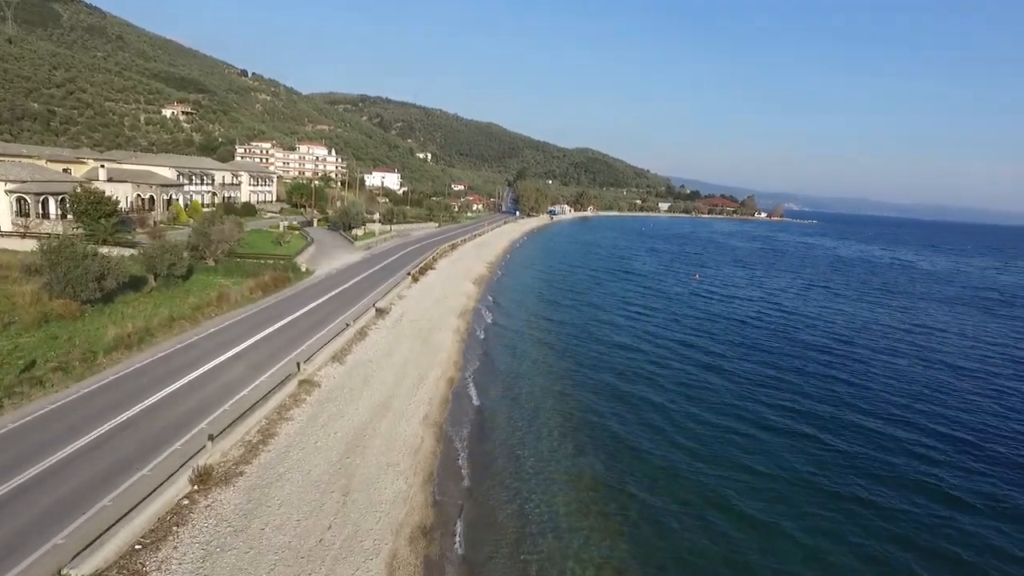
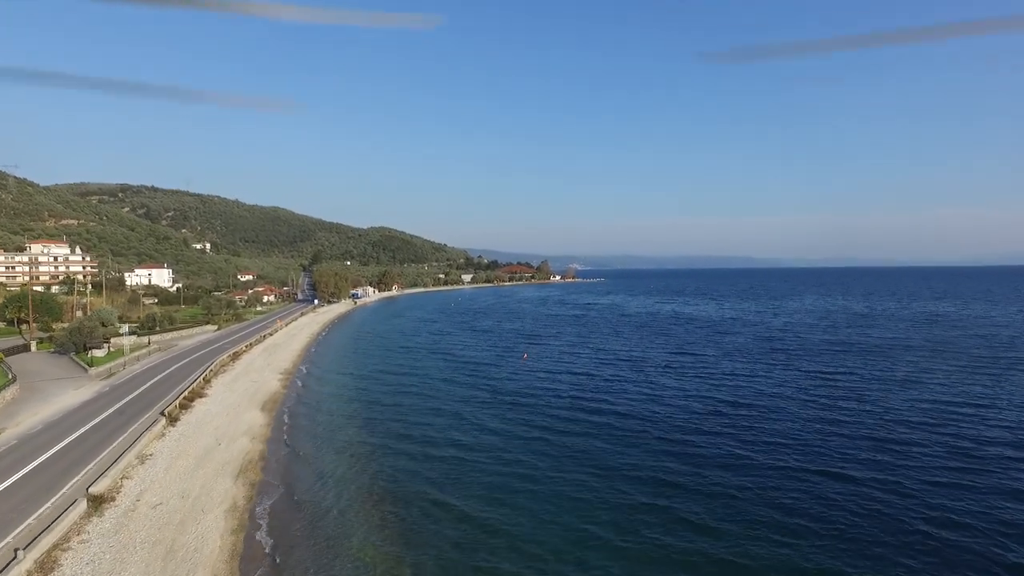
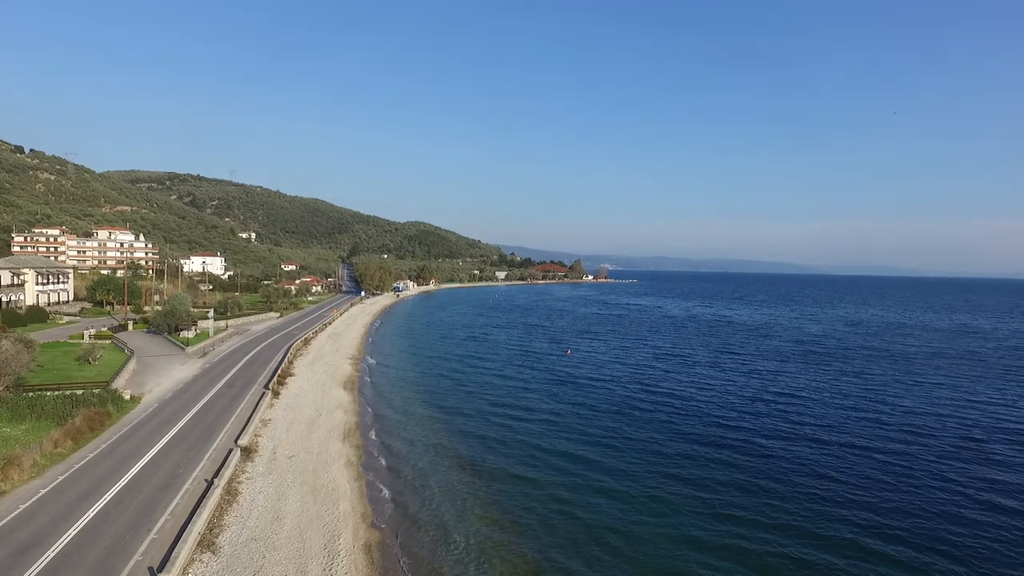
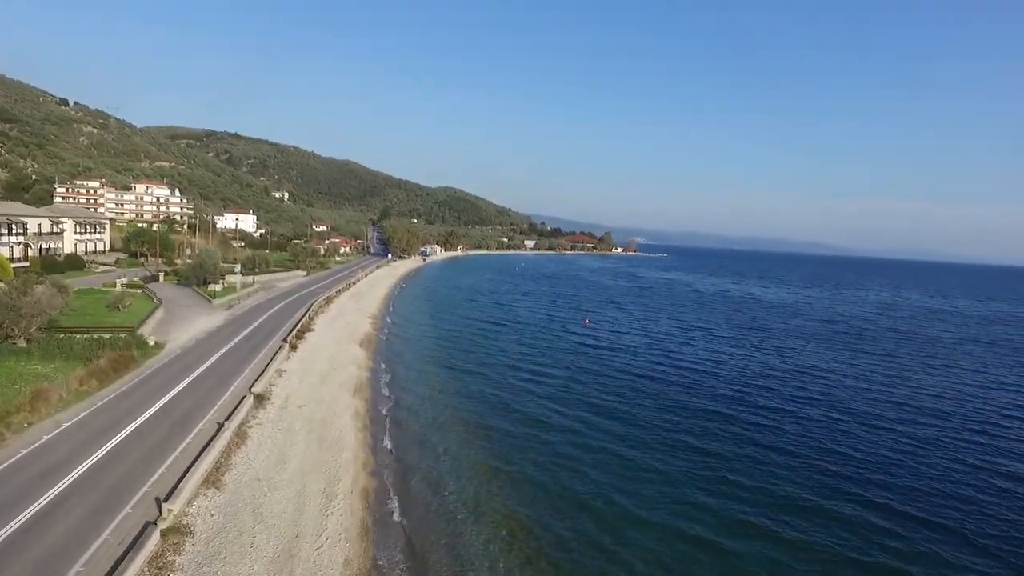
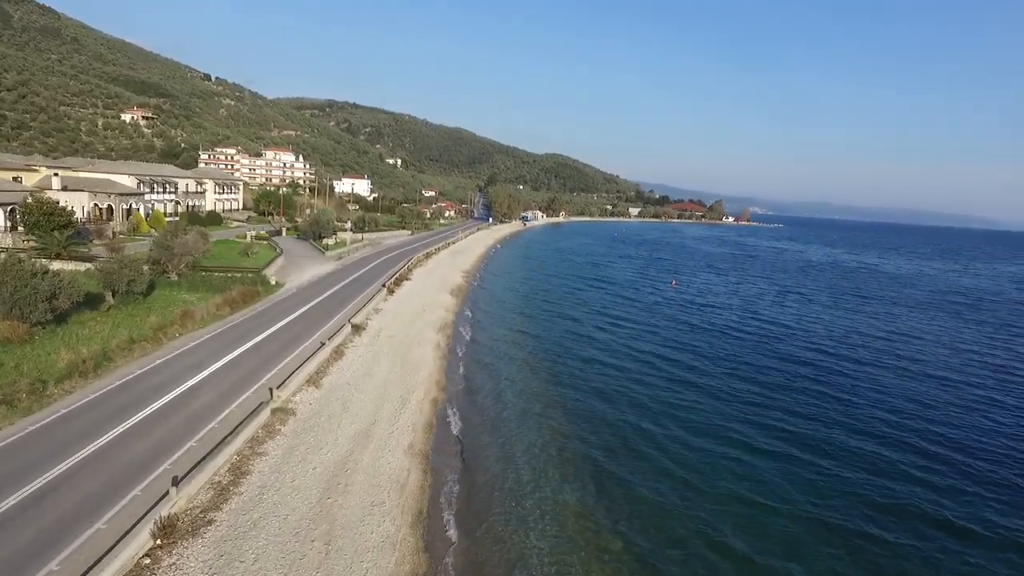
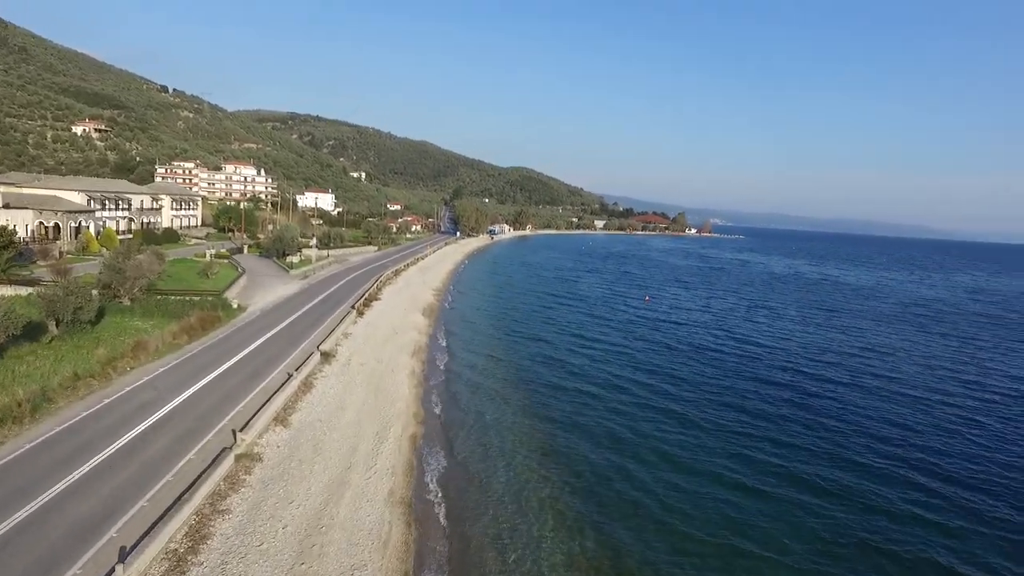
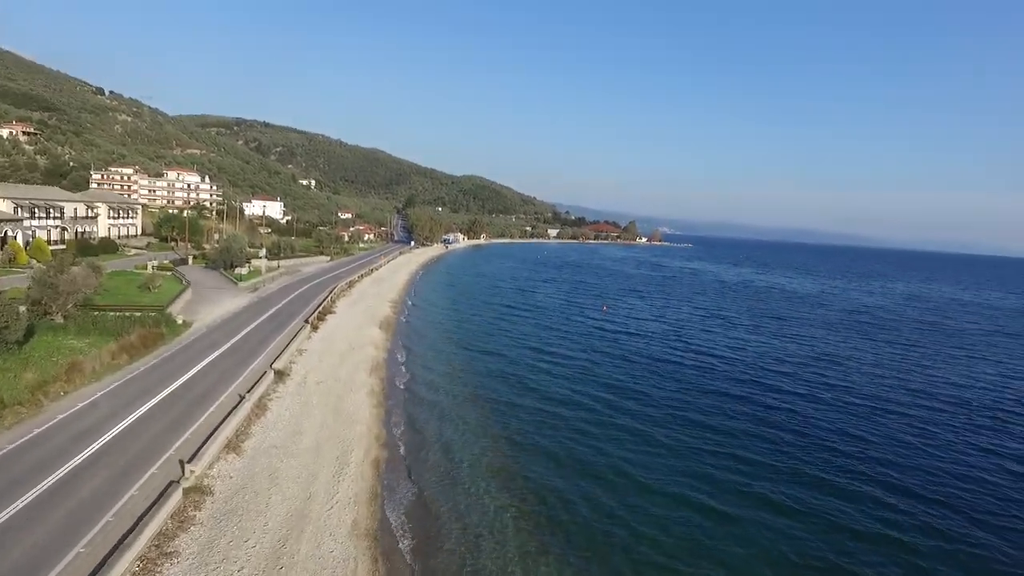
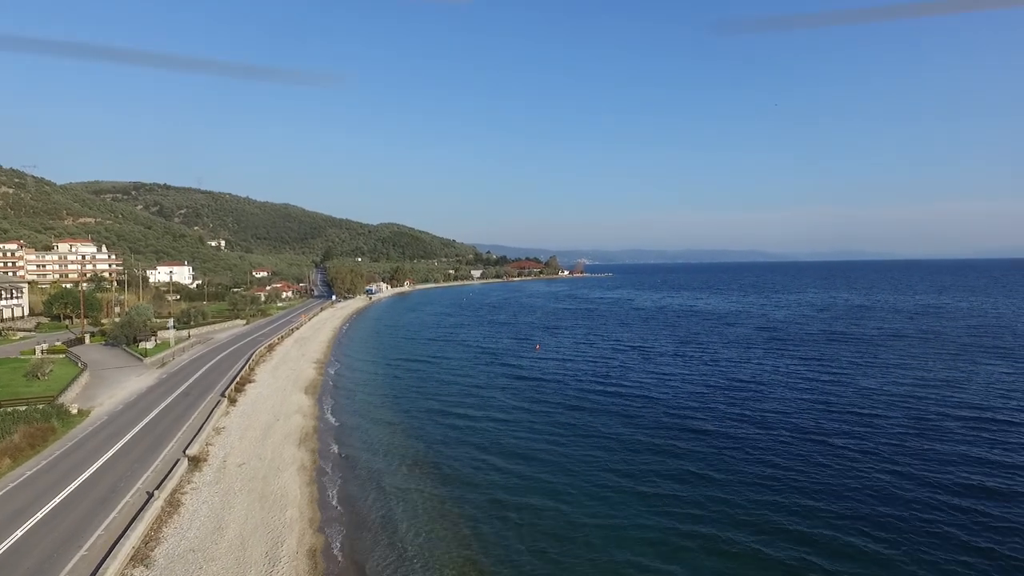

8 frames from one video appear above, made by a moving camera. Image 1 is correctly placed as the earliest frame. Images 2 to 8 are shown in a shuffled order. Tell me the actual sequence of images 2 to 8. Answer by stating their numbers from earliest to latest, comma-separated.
5, 6, 7, 4, 3, 8, 2
